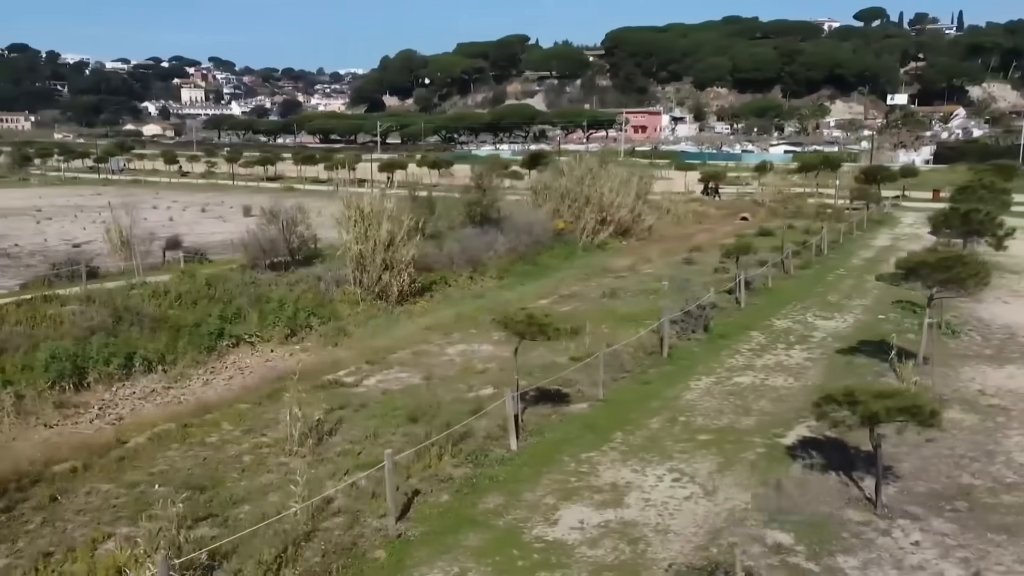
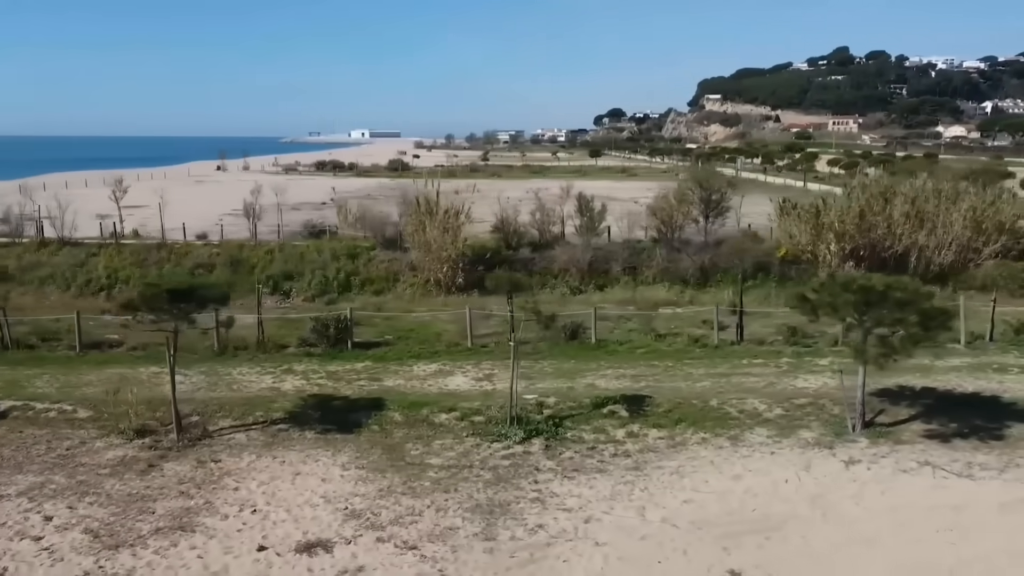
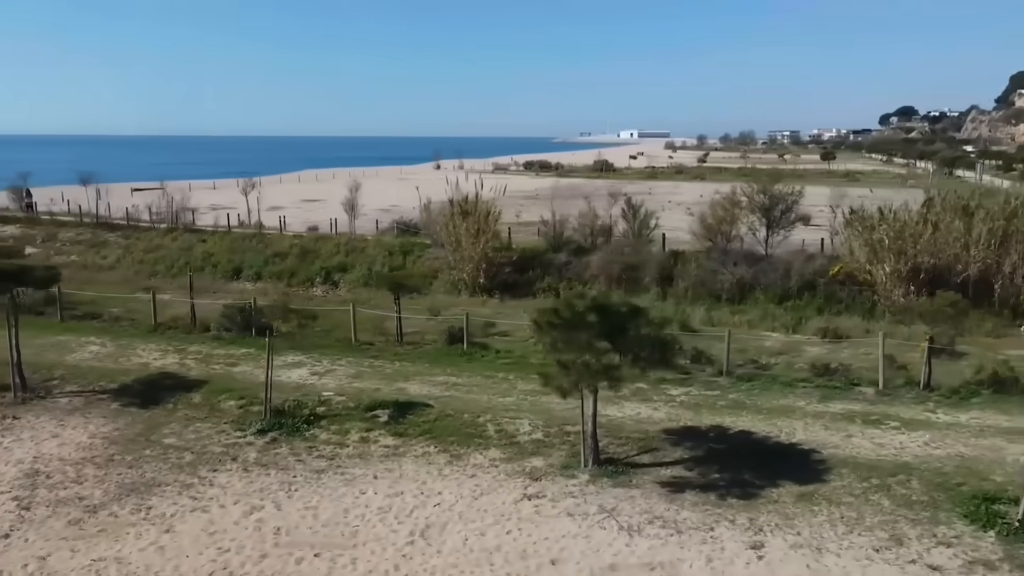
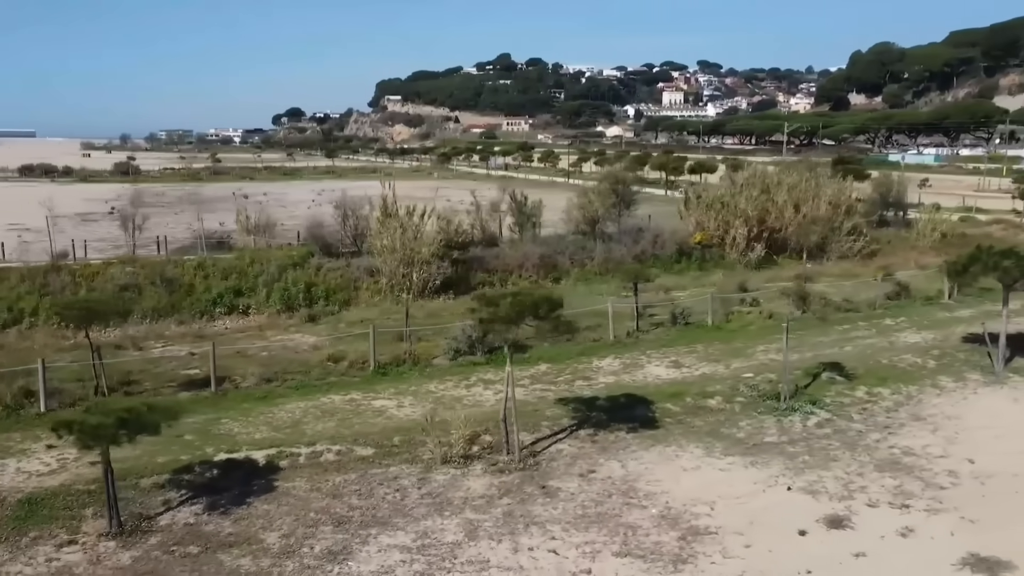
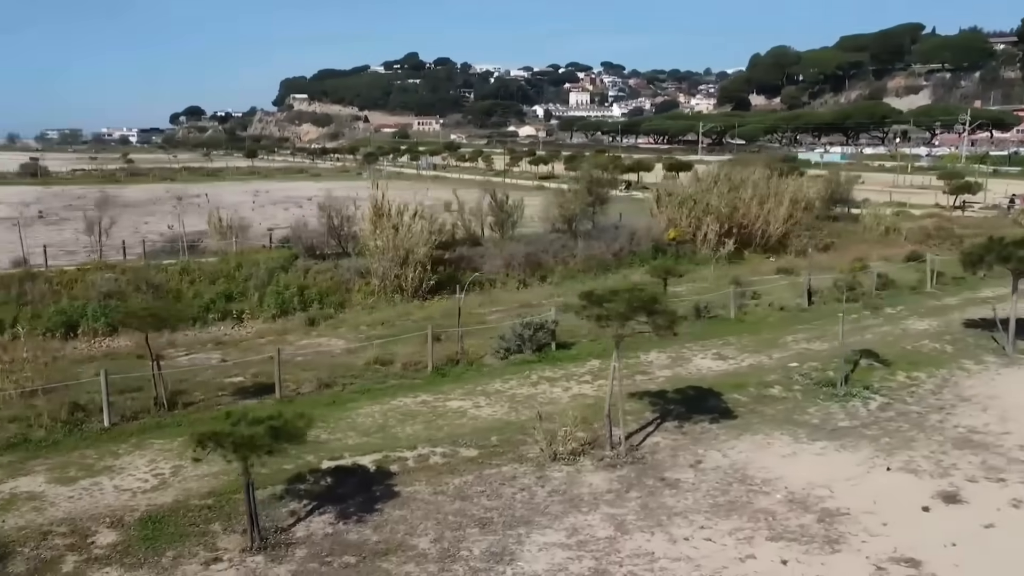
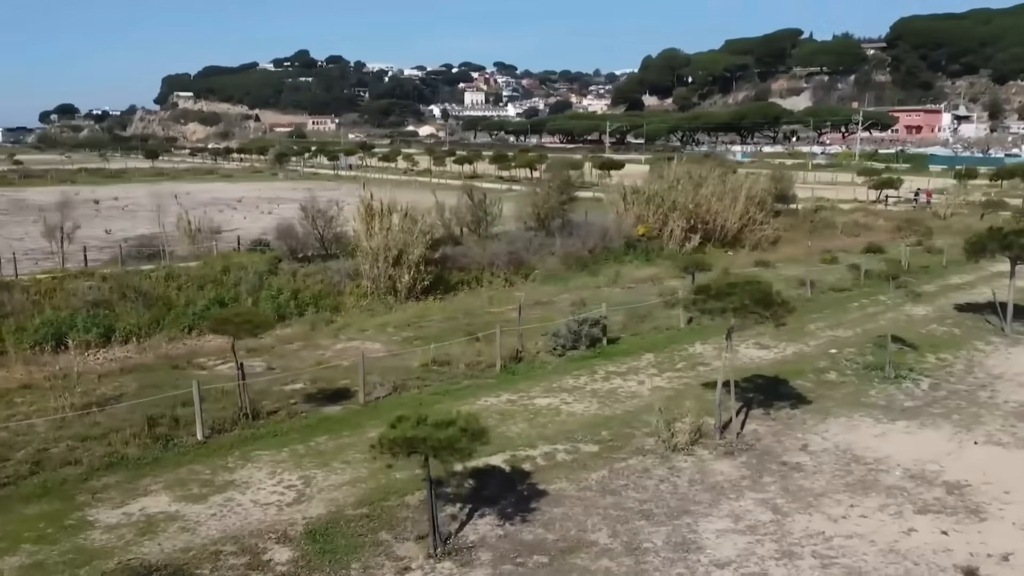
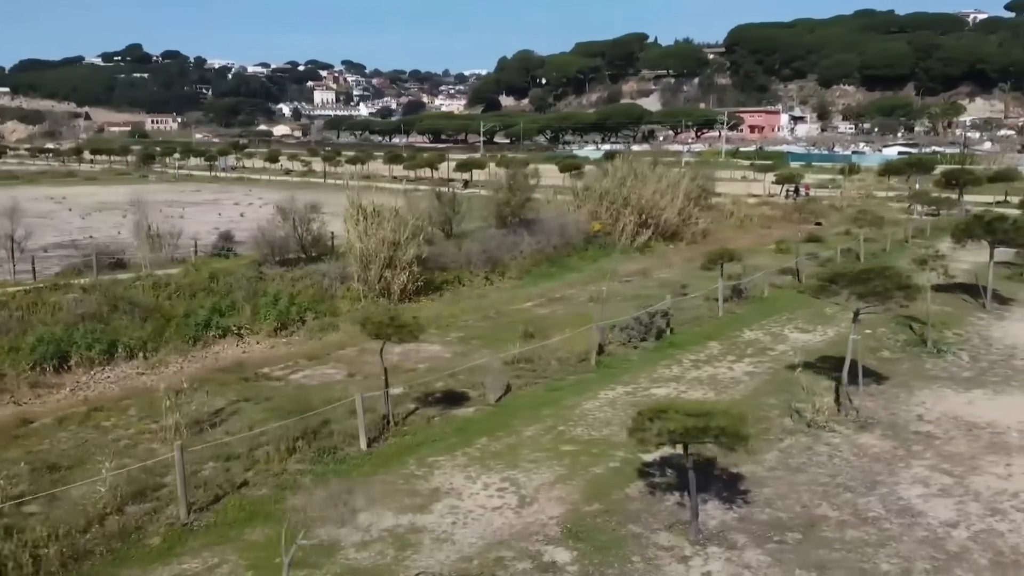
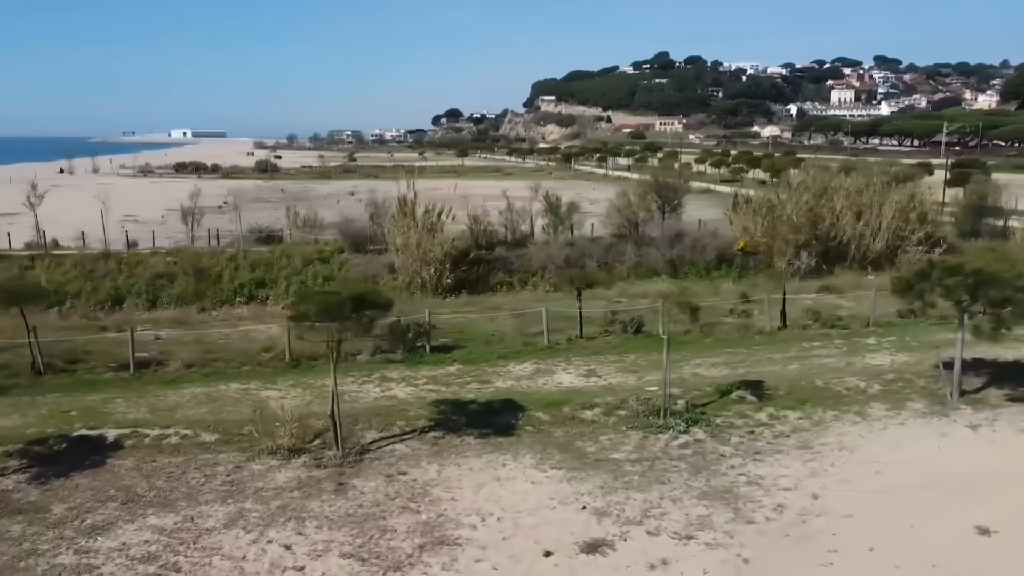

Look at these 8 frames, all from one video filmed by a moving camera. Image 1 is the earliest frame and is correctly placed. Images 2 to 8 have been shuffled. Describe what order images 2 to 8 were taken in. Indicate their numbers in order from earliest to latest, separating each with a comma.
7, 6, 5, 4, 8, 2, 3
